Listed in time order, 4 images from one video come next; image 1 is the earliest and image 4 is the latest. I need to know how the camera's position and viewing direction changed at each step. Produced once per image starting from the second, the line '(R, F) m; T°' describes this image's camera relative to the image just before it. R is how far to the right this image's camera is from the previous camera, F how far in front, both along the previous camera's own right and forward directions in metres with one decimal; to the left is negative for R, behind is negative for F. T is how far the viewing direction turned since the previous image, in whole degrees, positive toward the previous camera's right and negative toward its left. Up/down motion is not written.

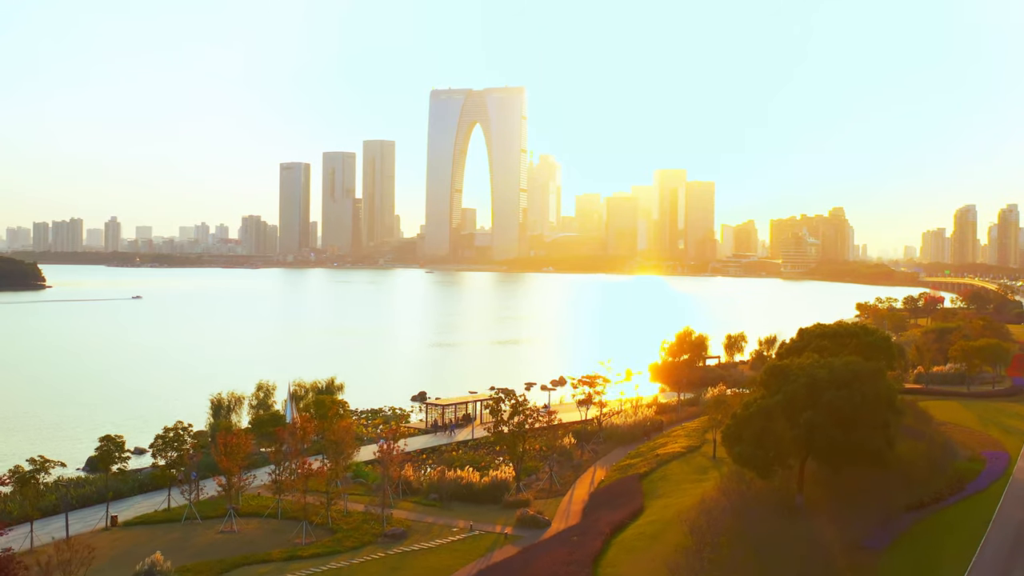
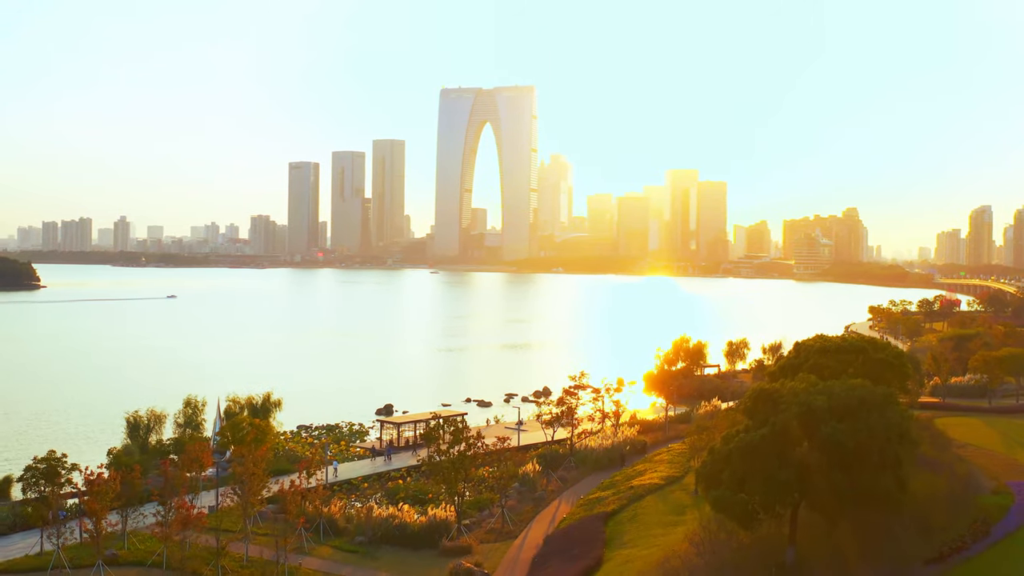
(+1.5, +3.3) m; -1°
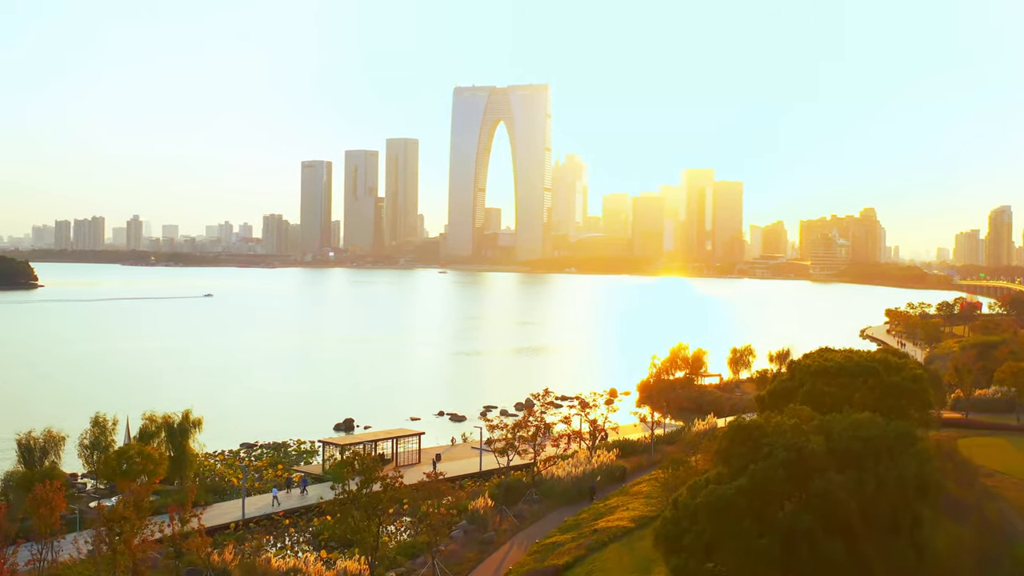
(+1.5, +3.3) m; -1°
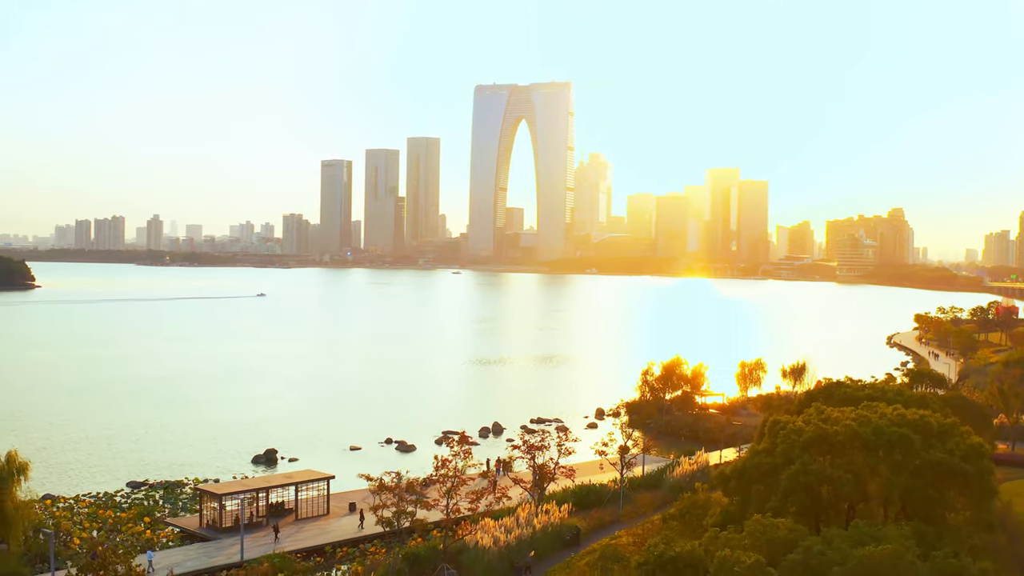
(+2.2, +5.0) m; -2°
